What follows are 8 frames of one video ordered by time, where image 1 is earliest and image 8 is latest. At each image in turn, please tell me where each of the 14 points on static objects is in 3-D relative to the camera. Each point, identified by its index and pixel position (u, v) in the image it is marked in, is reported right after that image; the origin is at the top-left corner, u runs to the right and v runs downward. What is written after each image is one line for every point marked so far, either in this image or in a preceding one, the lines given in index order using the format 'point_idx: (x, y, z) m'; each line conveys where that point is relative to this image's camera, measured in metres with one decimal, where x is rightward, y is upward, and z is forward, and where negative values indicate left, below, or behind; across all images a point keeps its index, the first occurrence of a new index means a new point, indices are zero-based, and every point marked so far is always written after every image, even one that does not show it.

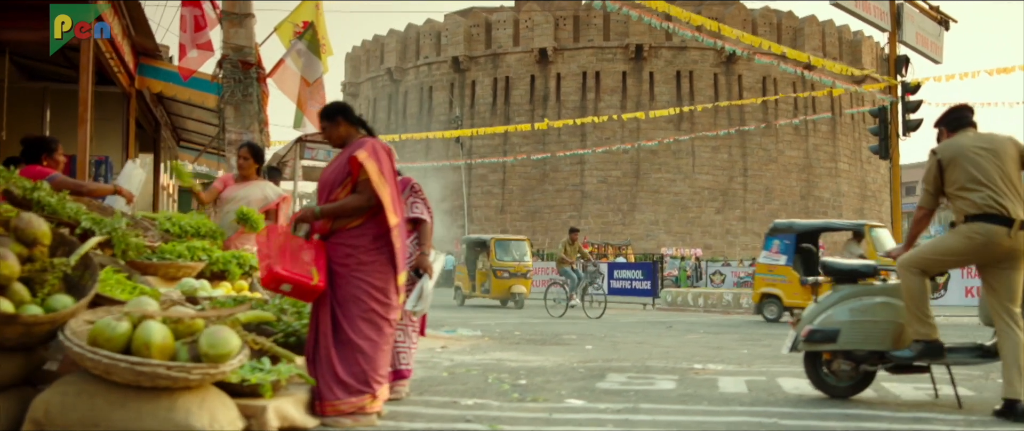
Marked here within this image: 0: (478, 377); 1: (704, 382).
0: (-0.2, -1.0, +6.2) m
1: (+1.1, -1.0, +5.9) m
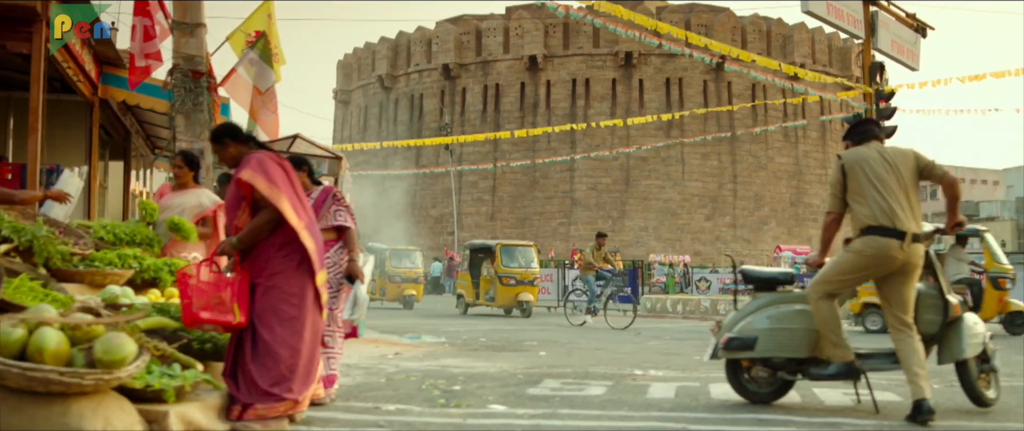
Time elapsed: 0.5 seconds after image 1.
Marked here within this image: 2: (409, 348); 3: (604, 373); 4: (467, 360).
0: (-0.6, -1.0, +6.2) m
1: (+0.7, -1.0, +6.0) m
2: (-1.0, -1.2, +9.4) m
3: (+0.6, -1.1, +6.8) m
4: (-0.4, -1.2, +8.2) m
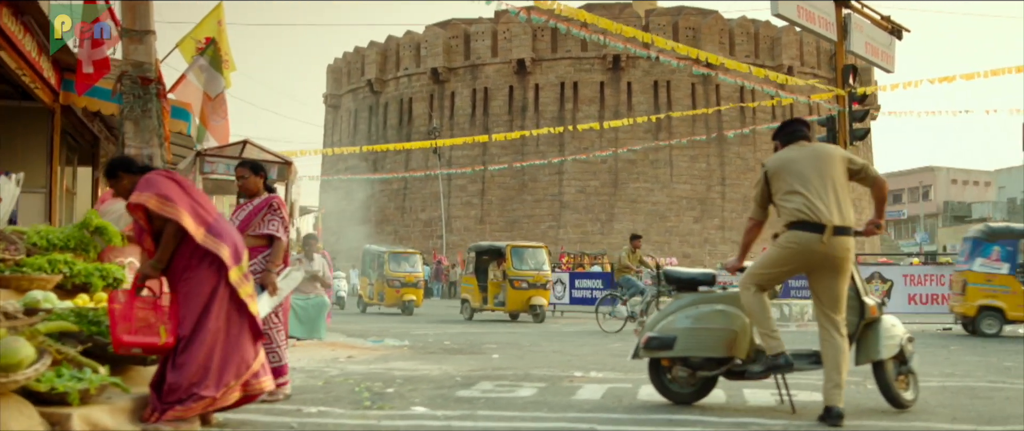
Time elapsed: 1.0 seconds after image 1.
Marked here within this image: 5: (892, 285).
0: (-1.0, -1.1, +6.3) m
1: (+0.3, -1.1, +6.0) m
2: (-1.4, -1.3, +9.5) m
3: (+0.2, -1.1, +6.9) m
4: (-0.8, -1.2, +8.2) m
5: (+5.8, -1.1, +15.2) m
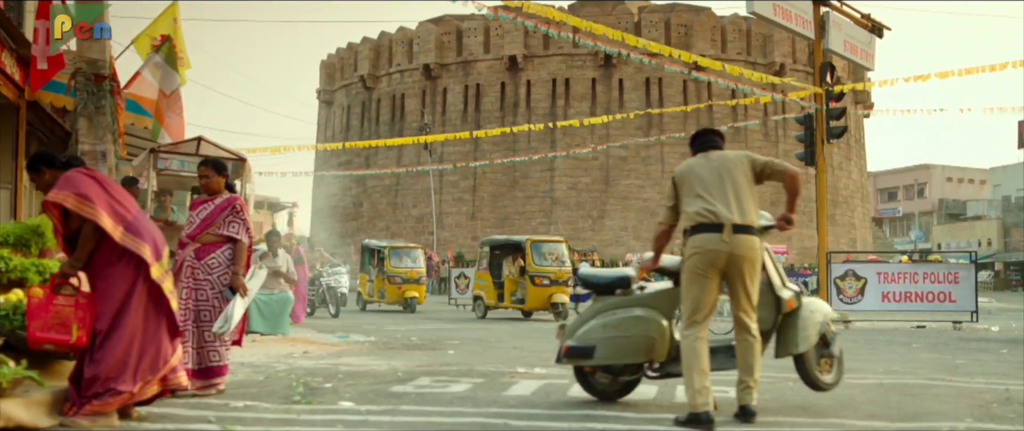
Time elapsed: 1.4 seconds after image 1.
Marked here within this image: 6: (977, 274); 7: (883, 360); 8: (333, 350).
0: (-1.4, -1.1, +6.4) m
1: (-0.1, -1.0, +6.1) m
2: (-1.8, -1.3, +9.5) m
3: (-0.2, -1.1, +7.0) m
4: (-1.2, -1.2, +8.3) m
5: (+5.4, -1.0, +15.3) m
6: (+6.9, -0.9, +14.8) m
7: (+3.1, -1.2, +8.3) m
8: (-1.7, -1.2, +9.1) m
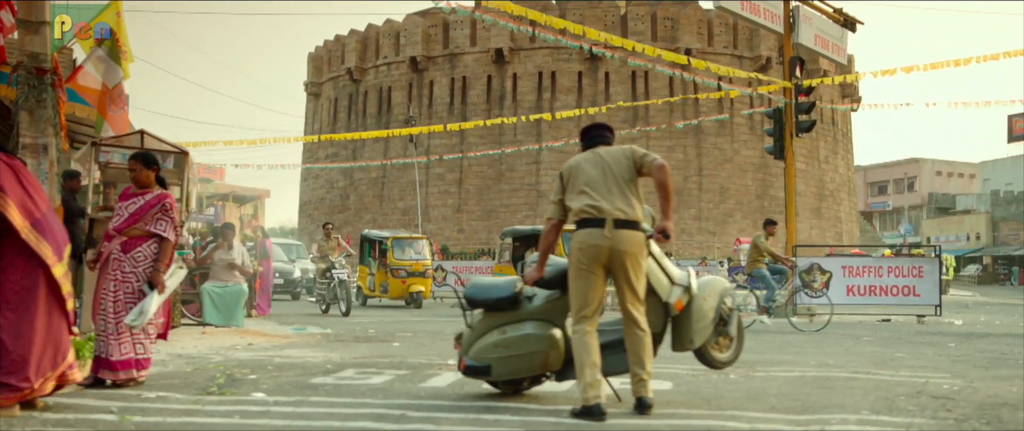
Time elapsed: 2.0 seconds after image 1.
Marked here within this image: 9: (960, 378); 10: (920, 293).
0: (-1.9, -1.0, +6.4) m
1: (-0.6, -1.0, +6.2) m
2: (-2.3, -1.2, +9.6) m
3: (-0.7, -1.0, +7.0) m
4: (-1.7, -1.1, +8.4) m
5: (+4.9, -0.9, +15.4) m
6: (+6.4, -0.8, +14.9) m
7: (+2.6, -1.2, +8.4) m
8: (-2.1, -1.2, +9.2) m
9: (+3.0, -1.1, +6.7) m
10: (+6.1, -1.2, +15.0) m
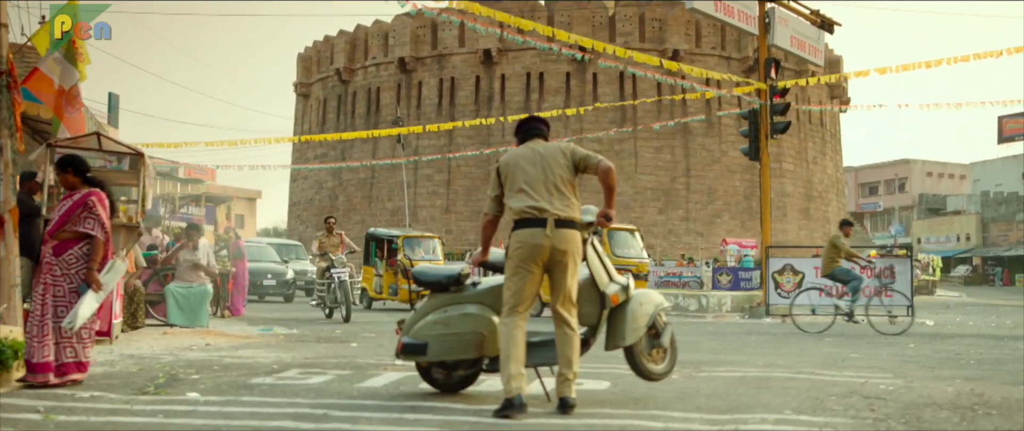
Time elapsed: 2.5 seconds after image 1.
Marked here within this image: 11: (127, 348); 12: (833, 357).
0: (-2.3, -1.0, +6.5) m
1: (-0.9, -1.0, +6.2) m
2: (-2.7, -1.2, +9.7) m
3: (-1.0, -1.1, +7.1) m
4: (-2.1, -1.1, +8.4) m
5: (+4.5, -0.9, +15.4) m
6: (+6.0, -0.8, +15.0) m
7: (+2.2, -1.2, +8.5) m
8: (-2.5, -1.2, +9.3) m
9: (+2.6, -1.1, +6.8) m
10: (+5.8, -1.2, +15.1) m
11: (-3.1, -1.1, +8.0) m
12: (+2.8, -1.2, +8.6) m
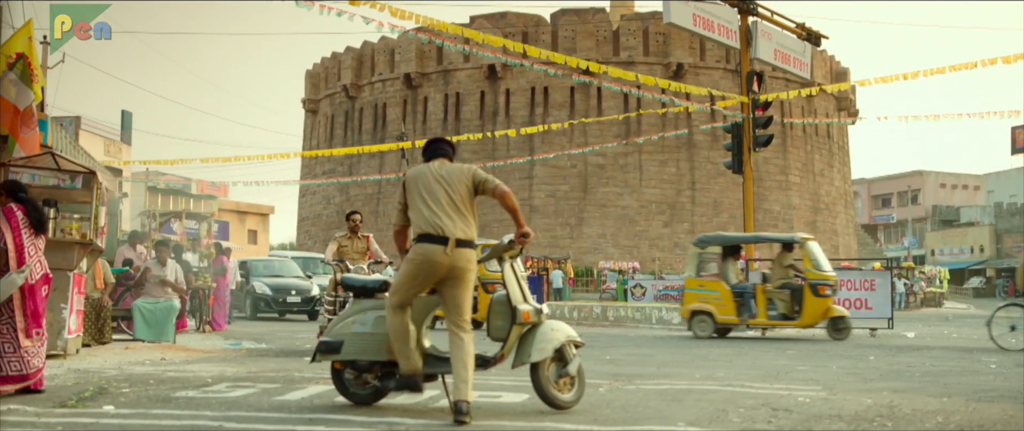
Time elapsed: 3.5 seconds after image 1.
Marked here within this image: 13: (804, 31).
0: (-2.8, -1.1, +6.6) m
1: (-1.4, -1.1, +6.3) m
2: (-3.1, -1.4, +9.8) m
3: (-1.5, -1.2, +7.2) m
4: (-2.5, -1.3, +8.5) m
5: (+4.2, -1.1, +15.4) m
6: (+5.7, -1.0, +14.9) m
7: (+1.8, -1.3, +8.5) m
8: (-3.0, -1.3, +9.4) m
9: (+2.2, -1.2, +6.8) m
10: (+5.4, -1.4, +15.0) m
11: (-3.6, -1.2, +8.2) m
12: (+2.3, -1.3, +8.6) m
13: (+5.3, +3.4, +18.2) m
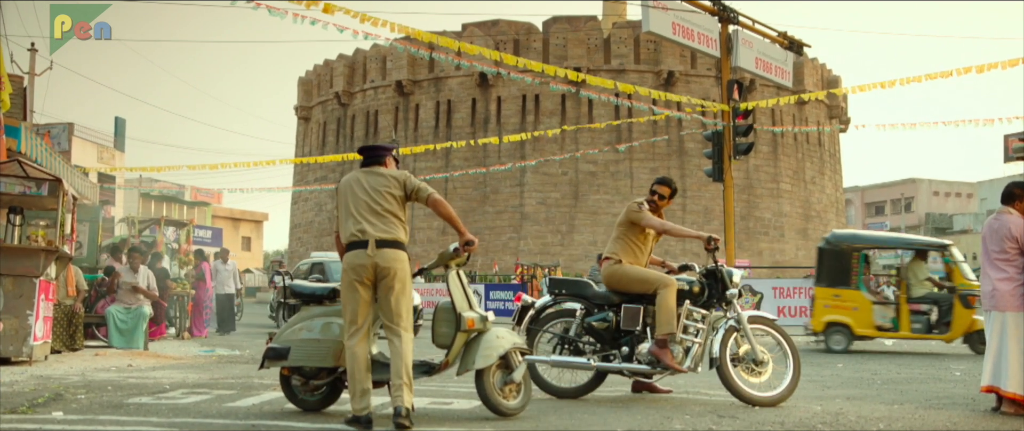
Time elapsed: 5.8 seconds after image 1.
0: (-3.1, -1.2, +6.7) m
1: (-1.8, -1.2, +6.4) m
2: (-3.4, -1.4, +9.9) m
3: (-1.8, -1.2, +7.2) m
4: (-2.8, -1.3, +8.6) m
5: (+3.9, -1.3, +15.5) m
6: (+5.4, -1.1, +15.0) m
7: (+1.5, -1.4, +8.6) m
8: (-3.3, -1.4, +9.5) m
9: (+1.9, -1.3, +6.9) m
10: (+5.1, -1.5, +15.1) m
11: (-3.9, -1.3, +8.3) m
12: (+2.0, -1.4, +8.7) m
13: (+5.0, +3.2, +18.3) m
